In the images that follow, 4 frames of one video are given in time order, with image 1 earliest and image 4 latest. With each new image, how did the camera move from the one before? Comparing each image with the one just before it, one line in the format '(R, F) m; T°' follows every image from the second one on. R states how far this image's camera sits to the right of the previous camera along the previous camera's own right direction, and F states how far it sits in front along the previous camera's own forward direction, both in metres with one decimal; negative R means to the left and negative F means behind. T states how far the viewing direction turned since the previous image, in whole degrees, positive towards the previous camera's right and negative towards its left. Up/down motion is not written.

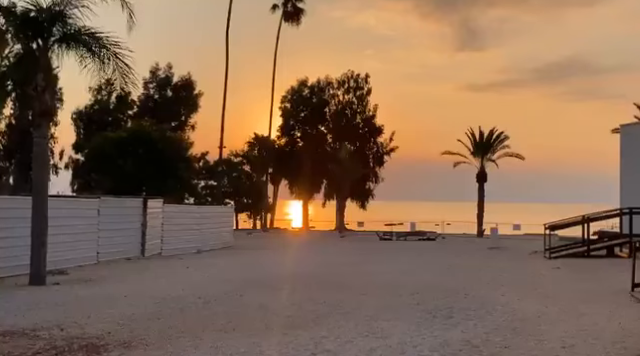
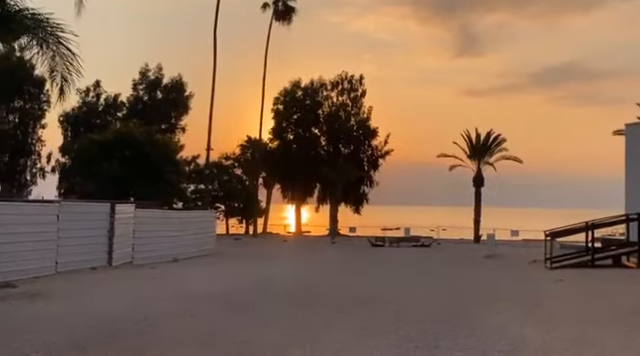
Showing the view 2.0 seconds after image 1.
(+0.5, +1.6) m; 0°
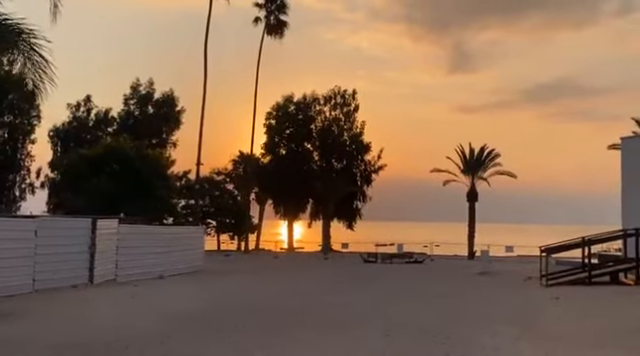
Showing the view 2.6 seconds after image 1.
(+0.2, +0.6) m; 0°
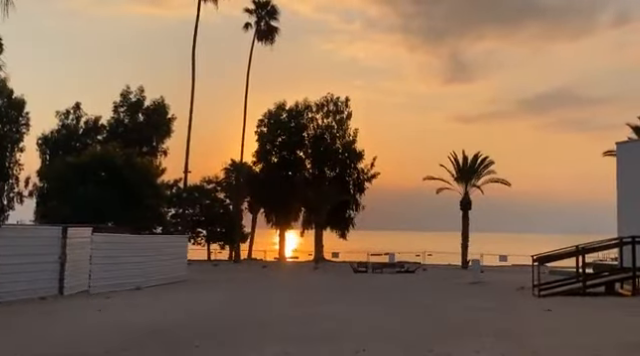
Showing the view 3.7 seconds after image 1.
(+0.4, +0.9) m; 0°
